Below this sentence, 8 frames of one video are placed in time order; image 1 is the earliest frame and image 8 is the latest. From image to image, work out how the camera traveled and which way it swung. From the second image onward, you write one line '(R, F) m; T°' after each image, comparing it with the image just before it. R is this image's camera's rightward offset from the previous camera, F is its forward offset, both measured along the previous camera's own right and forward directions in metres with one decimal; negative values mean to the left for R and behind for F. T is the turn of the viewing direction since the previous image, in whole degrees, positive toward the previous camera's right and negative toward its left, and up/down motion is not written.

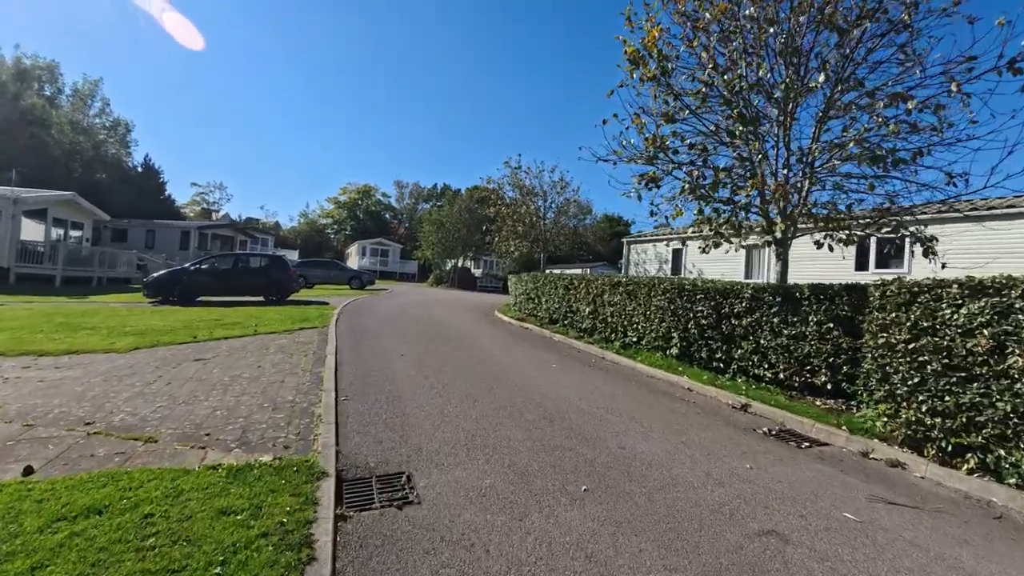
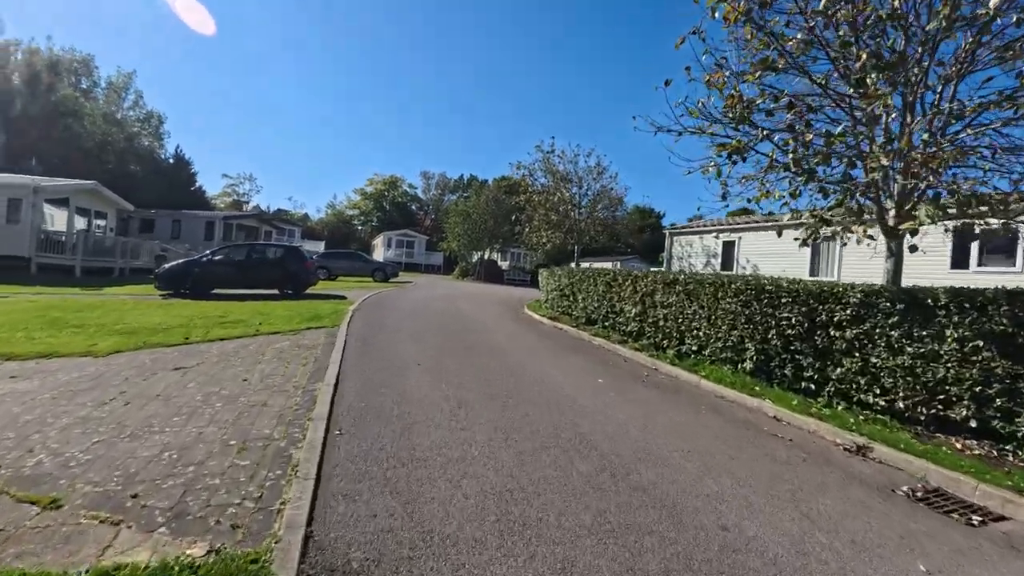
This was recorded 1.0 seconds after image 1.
(-0.2, +1.7) m; -3°
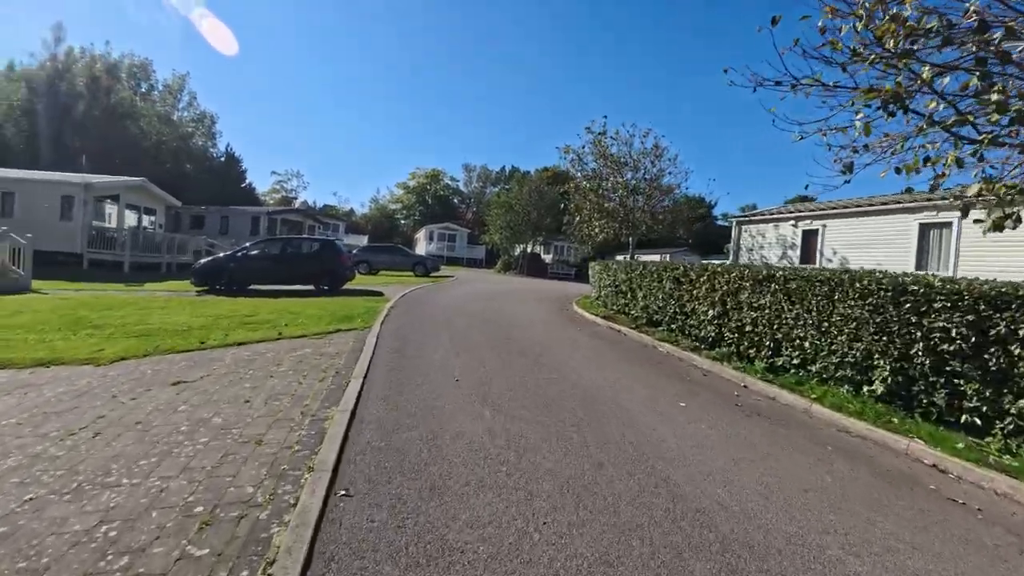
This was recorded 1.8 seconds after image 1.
(-0.2, +1.6) m; -5°
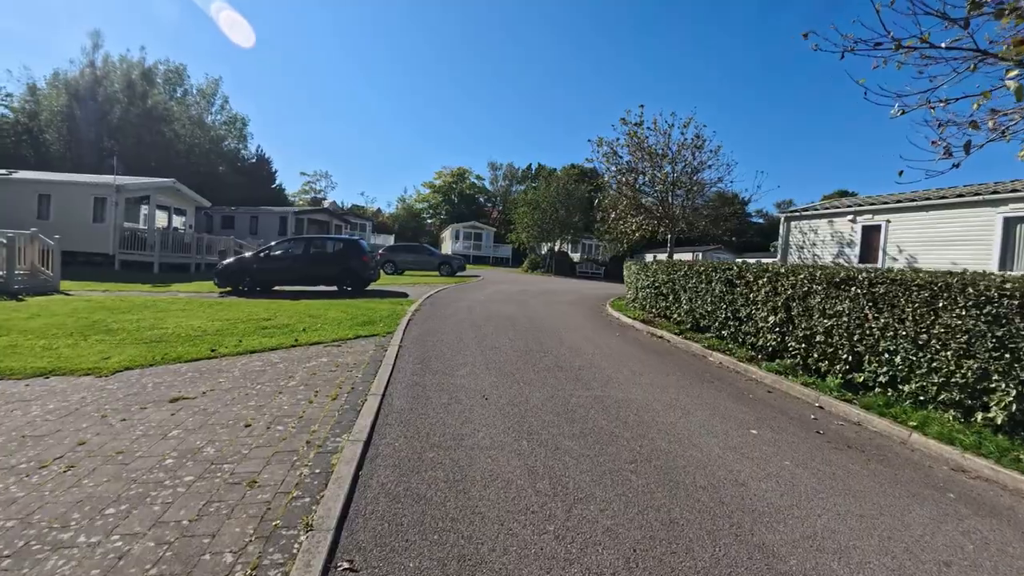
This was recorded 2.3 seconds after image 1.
(-0.2, +0.9) m; -3°
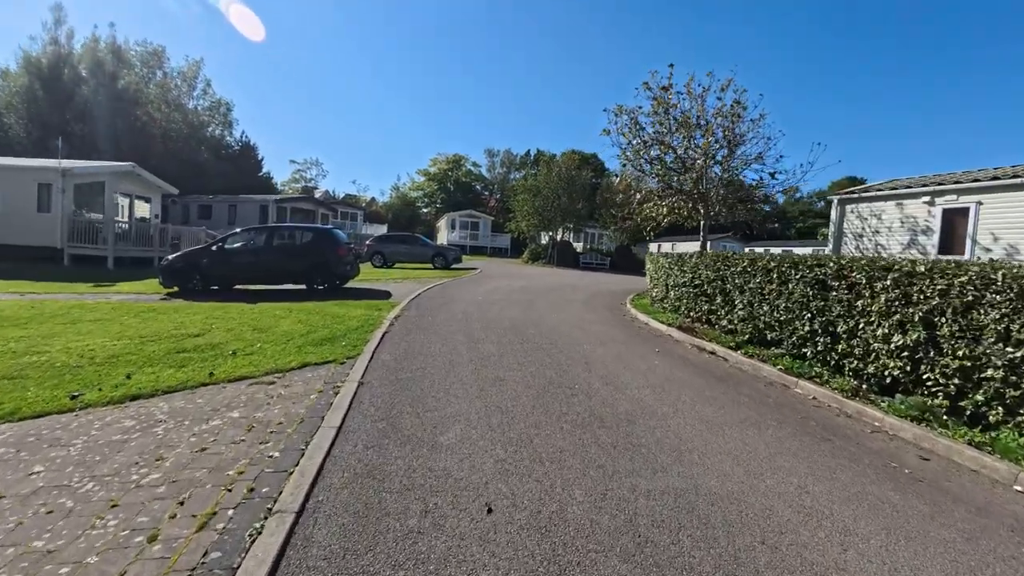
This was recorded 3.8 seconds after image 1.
(-0.2, +2.7) m; 0°
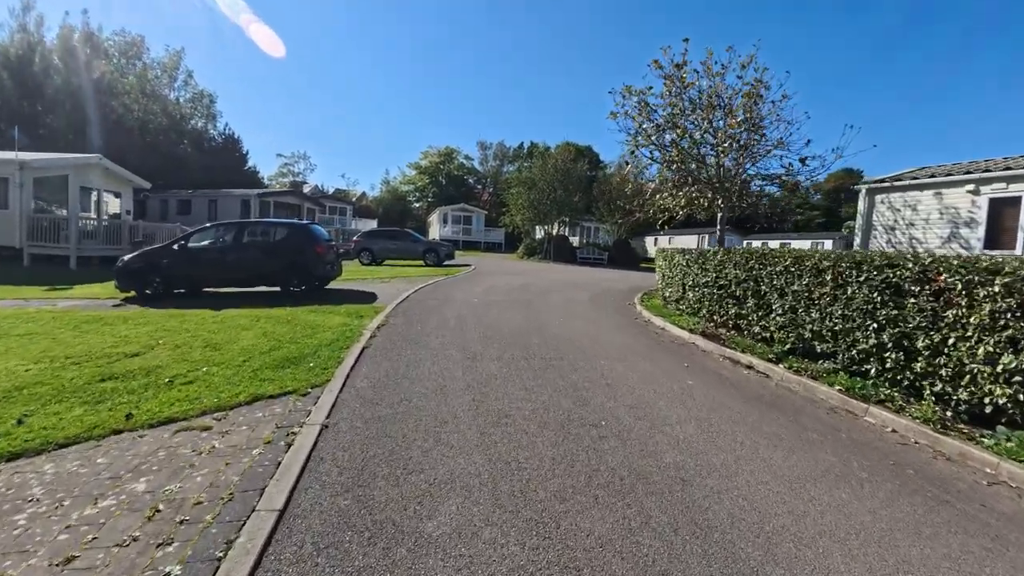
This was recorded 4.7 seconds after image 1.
(-0.2, +1.4) m; +1°
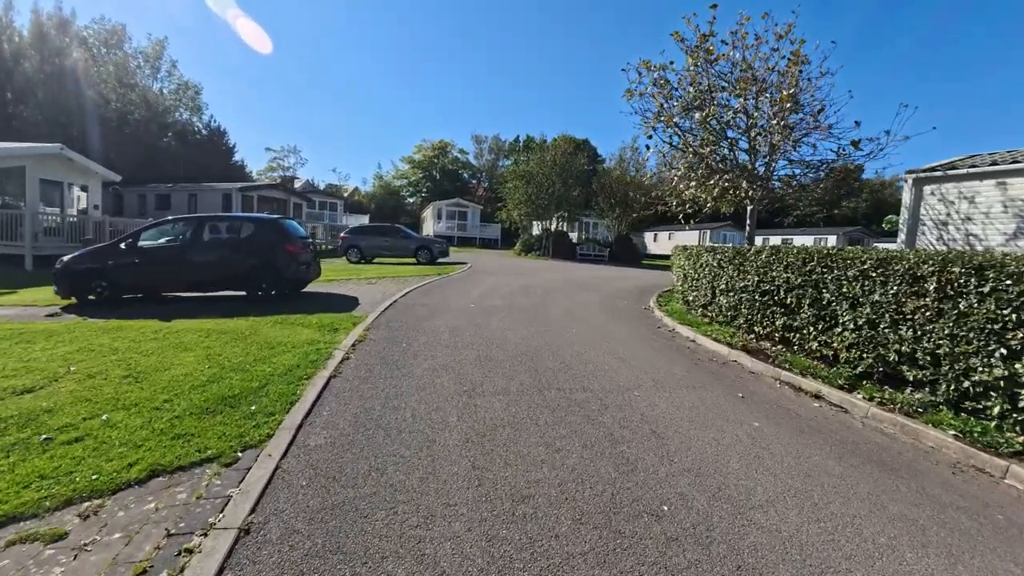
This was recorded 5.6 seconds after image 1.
(-0.2, +1.6) m; +1°
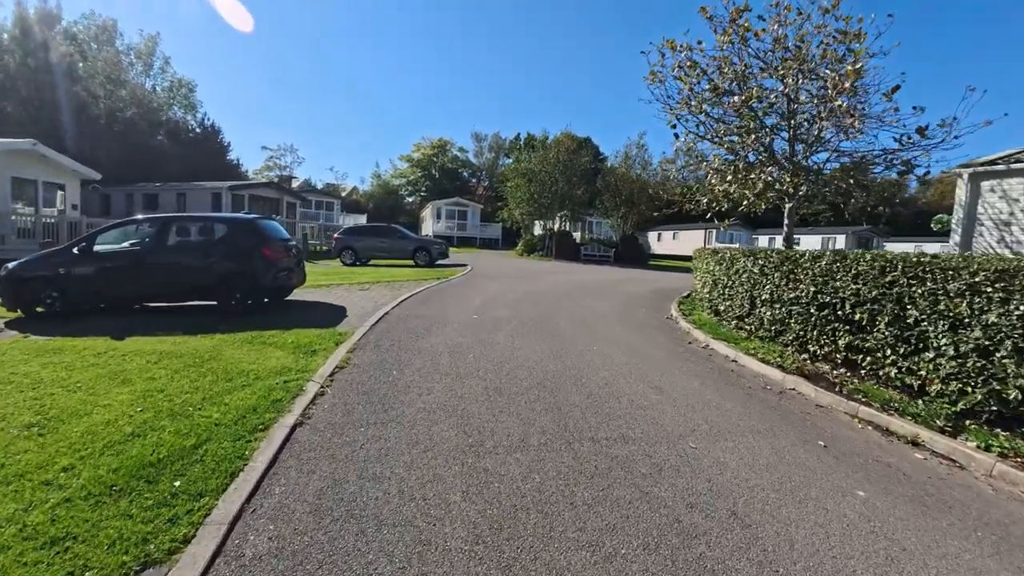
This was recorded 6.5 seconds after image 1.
(-0.2, +1.3) m; 0°
